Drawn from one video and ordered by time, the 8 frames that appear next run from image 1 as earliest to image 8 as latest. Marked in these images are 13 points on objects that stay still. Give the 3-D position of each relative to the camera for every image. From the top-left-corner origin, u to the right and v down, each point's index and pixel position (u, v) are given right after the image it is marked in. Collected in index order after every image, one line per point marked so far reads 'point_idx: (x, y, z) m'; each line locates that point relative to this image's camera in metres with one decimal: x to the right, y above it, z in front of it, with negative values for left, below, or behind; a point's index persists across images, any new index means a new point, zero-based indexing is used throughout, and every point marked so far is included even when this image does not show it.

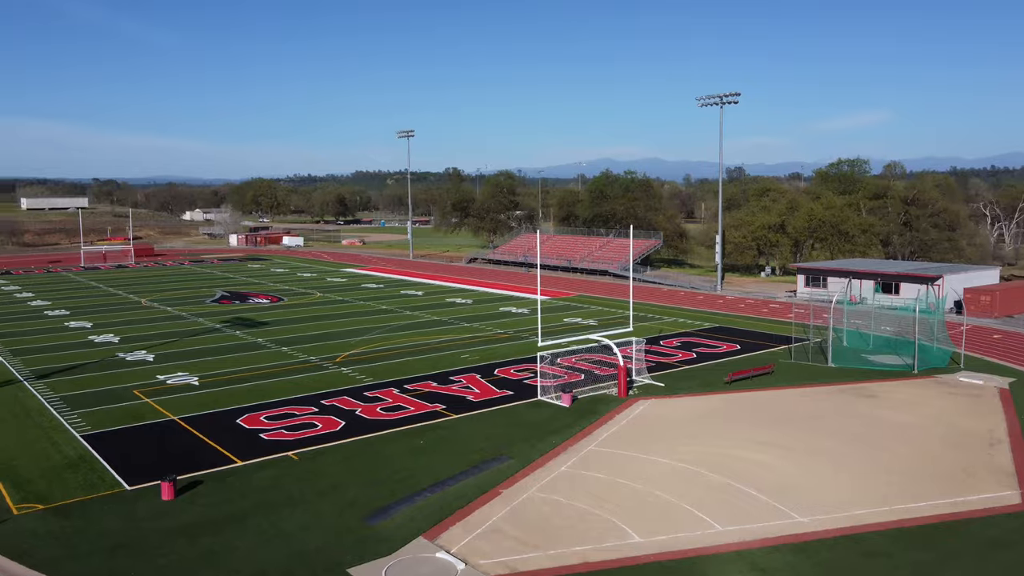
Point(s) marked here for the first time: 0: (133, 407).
0: (-8.7, -2.8, +18.1) m
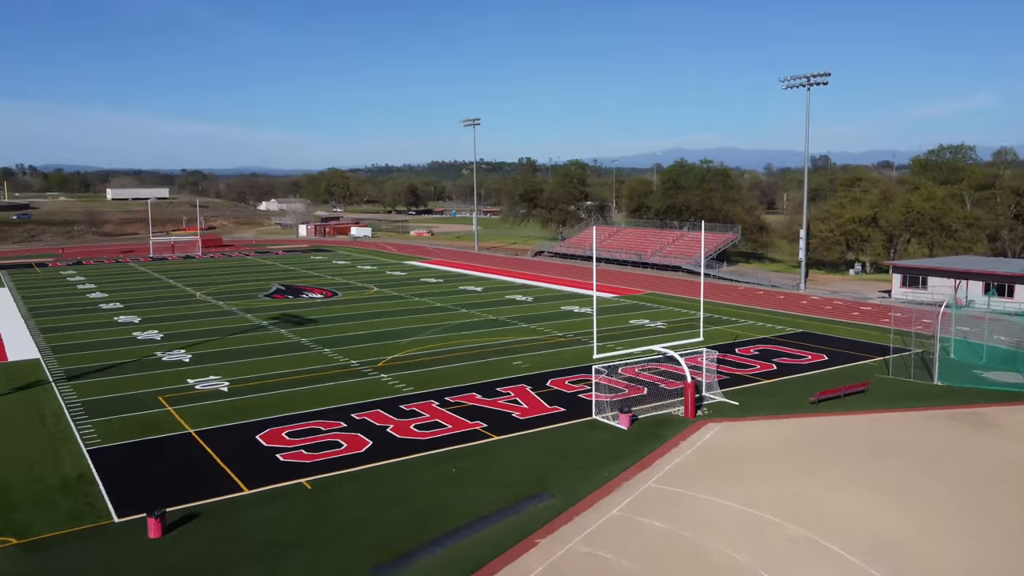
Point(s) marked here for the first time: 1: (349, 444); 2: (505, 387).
0: (-7.7, -2.7, +16.8) m
1: (-3.1, -3.0, +15.1) m
2: (-0.2, -2.4, +19.1) m
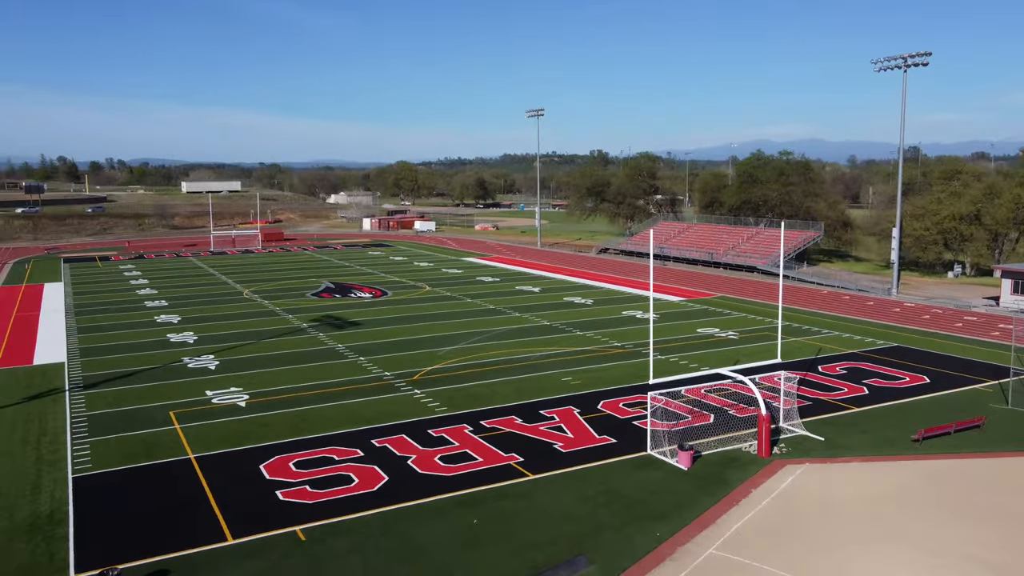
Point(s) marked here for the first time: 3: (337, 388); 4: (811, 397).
0: (-6.9, -2.9, +15.2) m
1: (-2.5, -3.2, +13.1) m
2: (+0.8, -2.6, +16.9) m
3: (-4.2, -2.4, +18.8) m
4: (+6.6, -2.4, +17.5) m
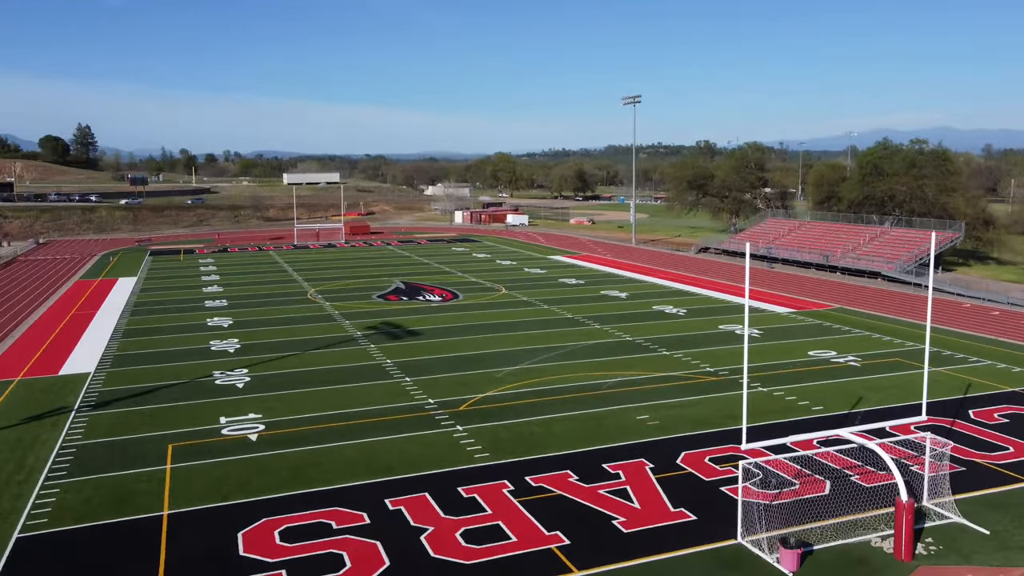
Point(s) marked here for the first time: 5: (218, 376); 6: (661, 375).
0: (-6.1, -3.1, +12.7) m
1: (-2.0, -3.5, +10.2) m
2: (+1.7, -3.0, +13.4) m
3: (-2.9, -2.6, +16.0) m
4: (+7.6, -2.9, +13.3) m
5: (-7.2, -2.1, +19.3) m
6: (+3.6, -2.1, +19.2) m
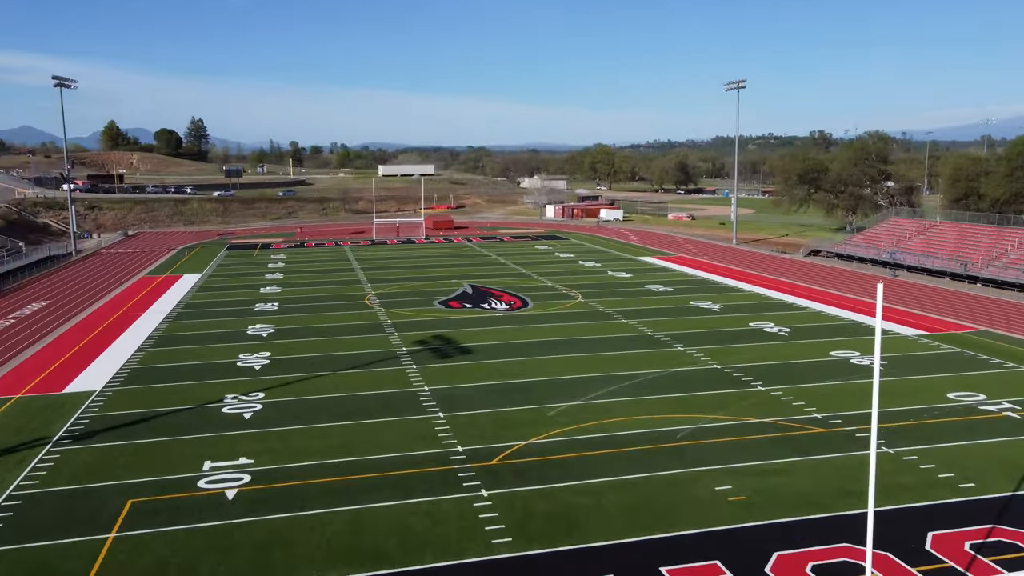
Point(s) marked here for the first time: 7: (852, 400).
0: (-5.8, -3.5, +10.1) m
1: (-2.1, -4.0, +7.1) m
2: (+2.1, -3.5, +9.8) m
3: (-2.2, -3.0, +13.0) m
4: (+7.9, -3.5, +9.0) m
5: (-6.0, -2.4, +16.8) m
6: (+4.7, -2.6, +15.3) m
7: (+7.2, -2.4, +16.6) m
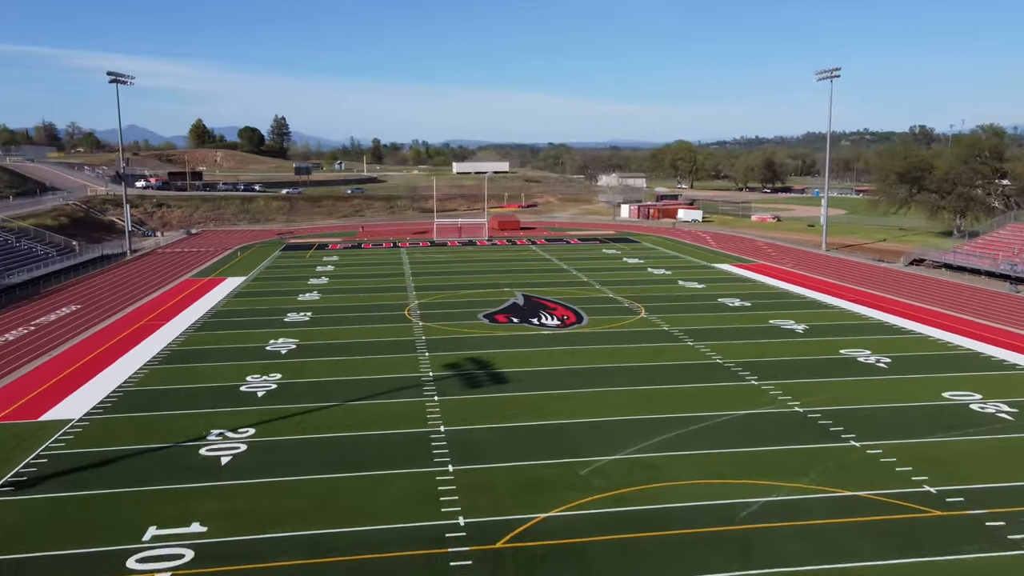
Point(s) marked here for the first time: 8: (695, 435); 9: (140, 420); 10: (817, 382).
0: (-5.9, -3.8, +7.8) m
1: (-2.6, -4.4, +4.4) m
2: (+1.8, -4.0, +6.7) m
3: (-2.1, -3.4, +10.3) m
4: (+7.5, -4.1, +5.3) m
5: (-5.5, -2.8, +14.4) m
6: (+5.0, -3.1, +11.9) m
7: (+7.6, -2.9, +13.0) m
8: (+3.4, -2.7, +14.6) m
9: (-7.3, -2.6, +15.6) m
10: (+6.9, -2.1, +17.9) m
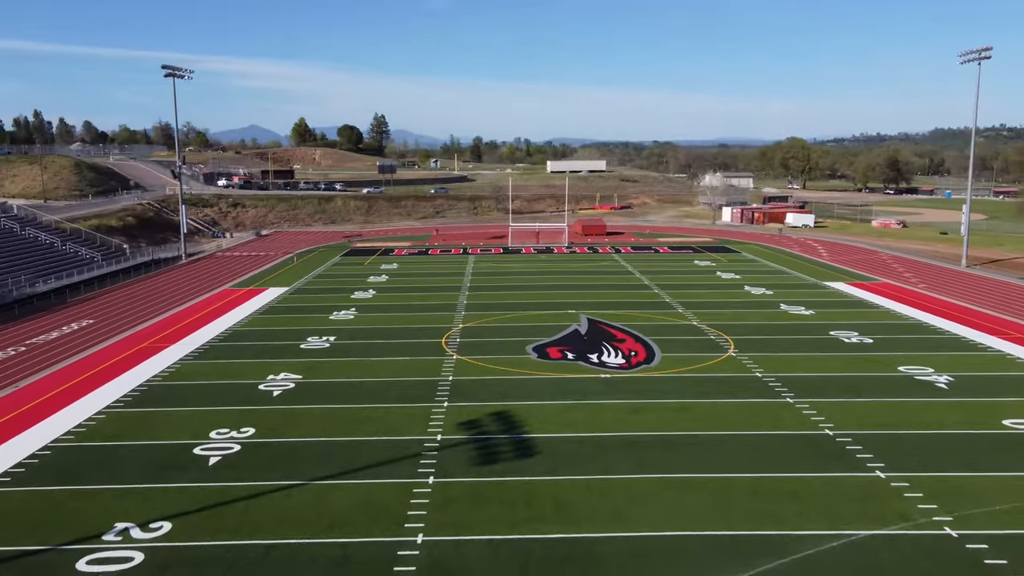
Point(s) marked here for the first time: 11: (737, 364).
0: (-6.7, -4.4, +4.1) m
1: (-3.9, -5.1, +0.3) m
2: (+0.8, -4.7, +2.0) m
3: (-2.6, -4.1, +6.1) m
4: (+6.3, -5.0, -0.1) m
5: (-5.4, -3.4, +10.6) m
6: (+4.6, -4.0, +6.8) m
7: (+7.4, -3.8, +7.5) m
8: (+3.4, -3.5, +9.6) m
9: (-7.0, -3.2, +12.0) m
10: (+7.4, -3.0, +12.5) m
11: (+5.6, -1.9, +19.6) m
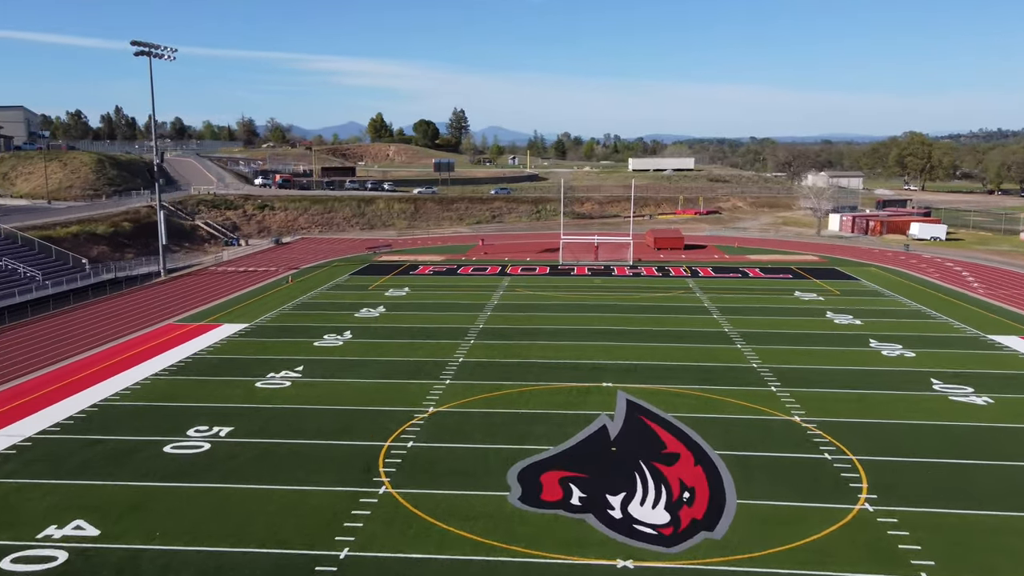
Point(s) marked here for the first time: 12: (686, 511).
0: (-9.1, -5.7, -3.4) m
1: (-6.7, -6.4, -7.5) m
2: (-1.8, -6.1, -6.3) m
3: (-4.8, -5.5, -1.9) m
4: (+3.3, -6.5, -9.0) m
5: (-7.0, -4.6, +2.9) m
6: (+2.5, -5.4, -2.0) m
7: (+5.3, -5.3, -1.6) m
8: (+1.7, -4.9, +1.0) m
9: (-8.5, -4.4, +4.5) m
10: (+5.9, -4.5, +3.4) m
11: (+5.0, -3.3, +10.6) m
12: (+2.5, -3.2, +11.5) m
